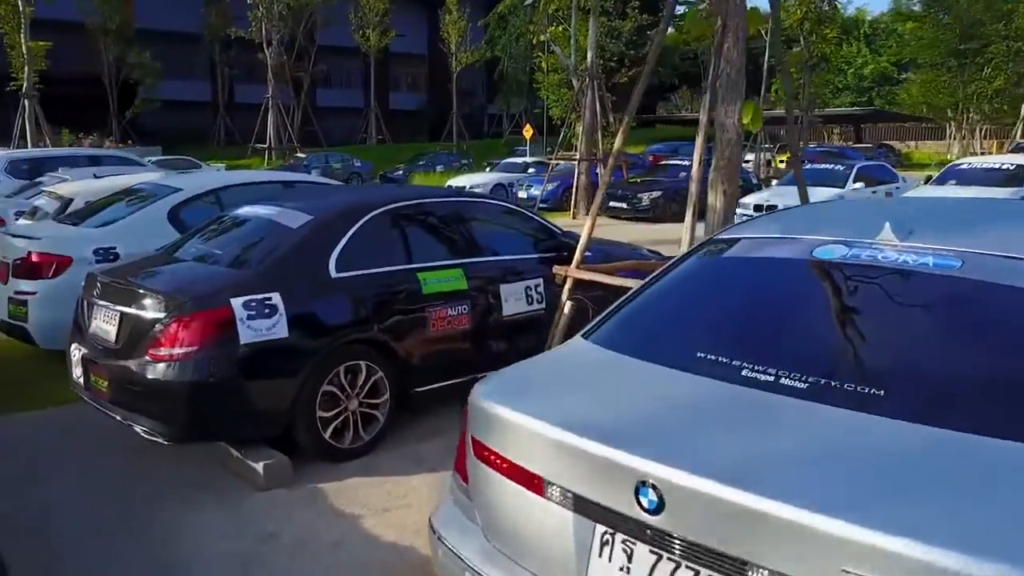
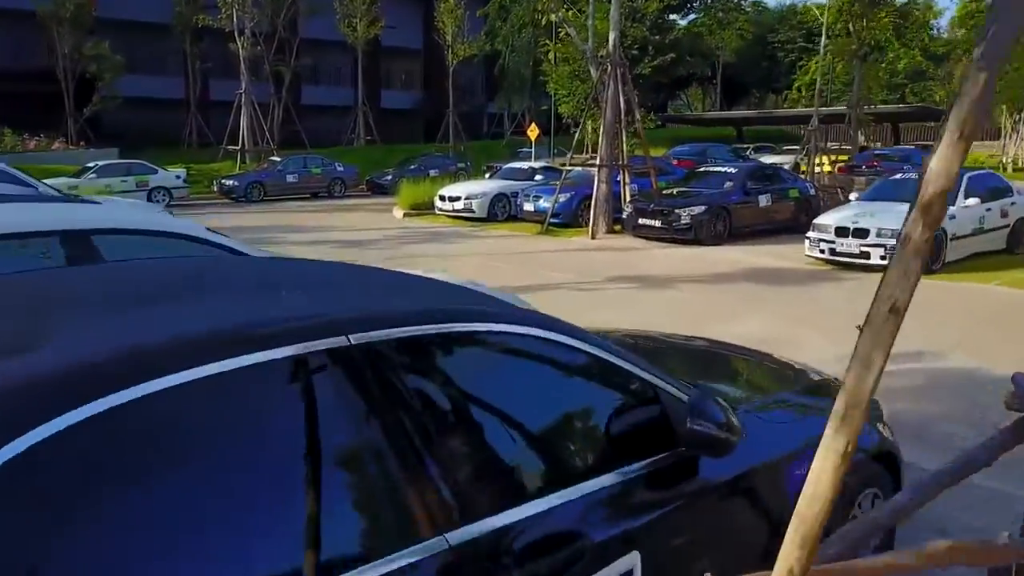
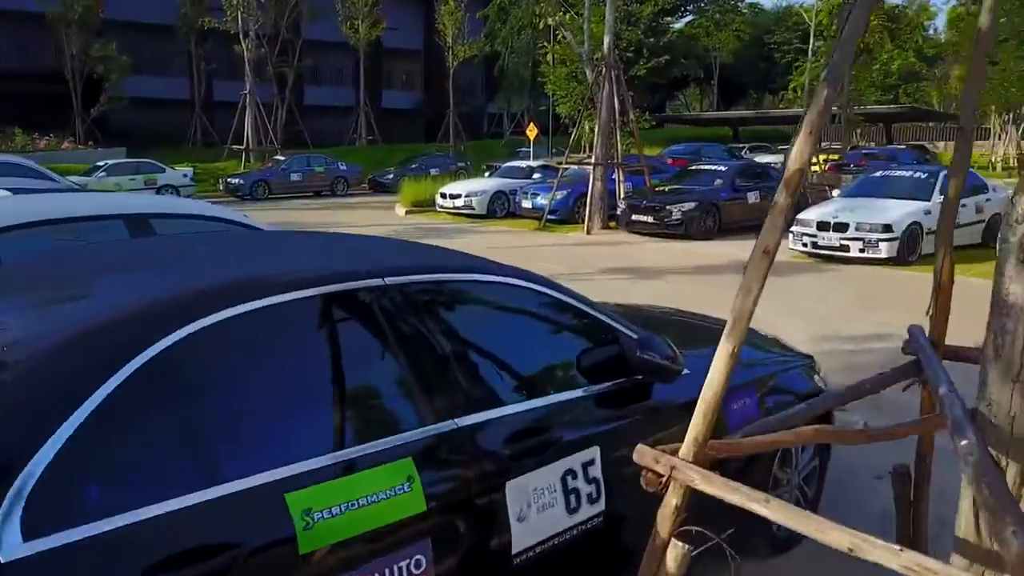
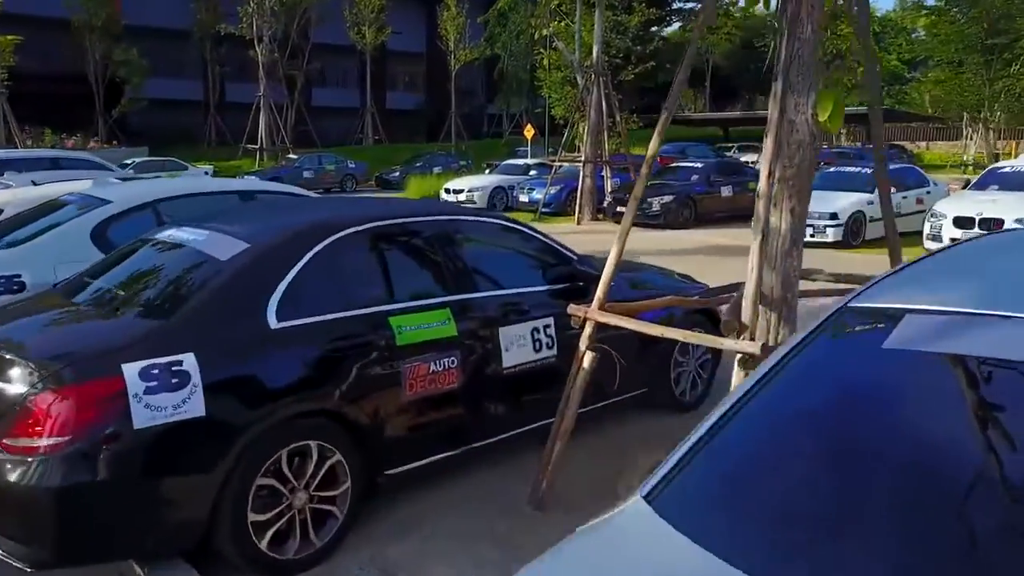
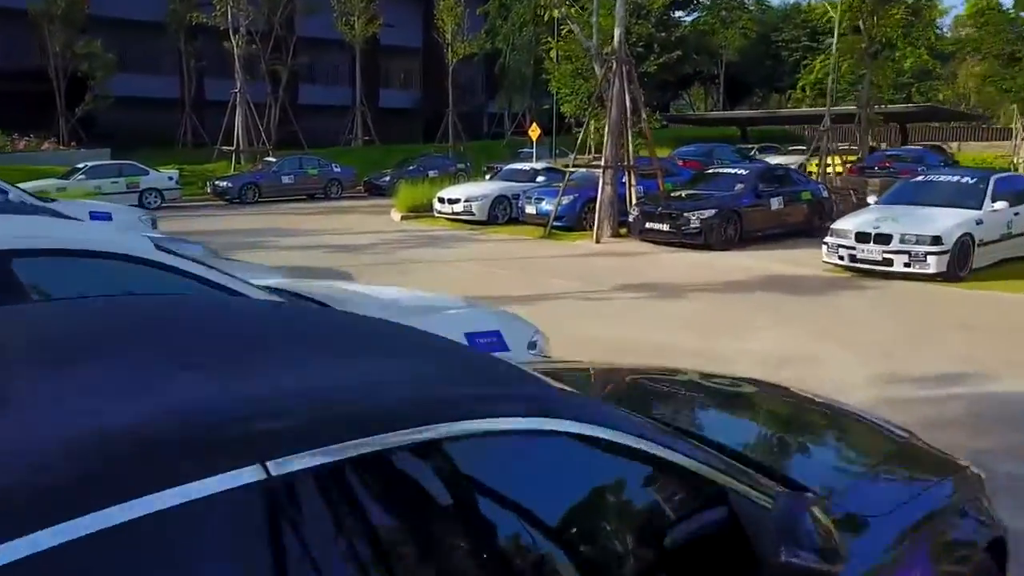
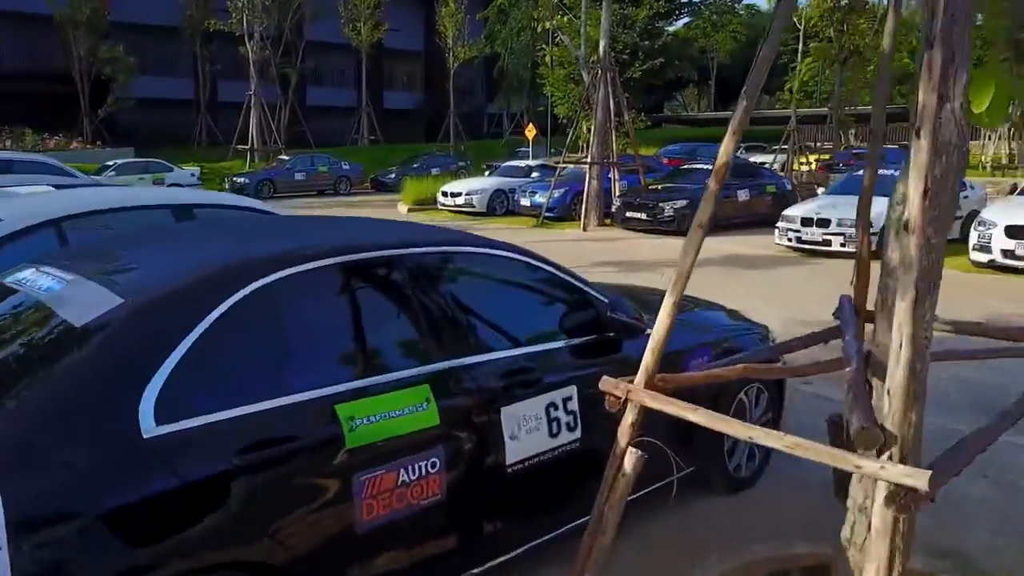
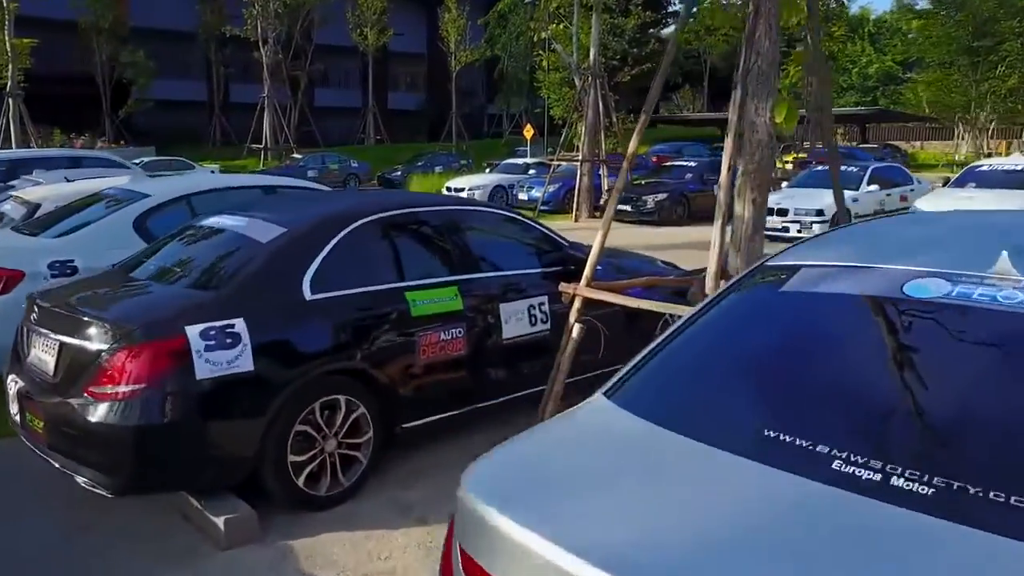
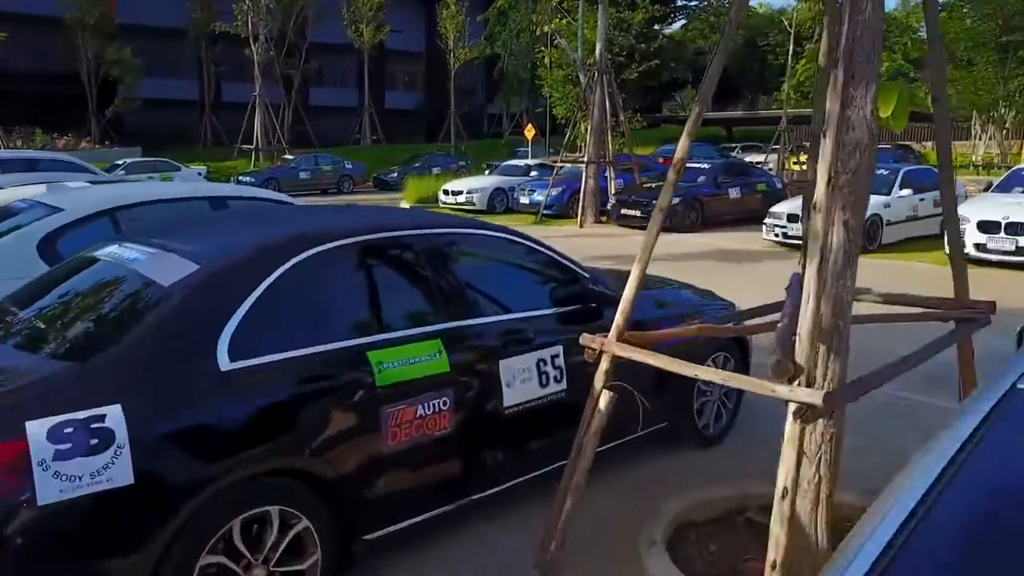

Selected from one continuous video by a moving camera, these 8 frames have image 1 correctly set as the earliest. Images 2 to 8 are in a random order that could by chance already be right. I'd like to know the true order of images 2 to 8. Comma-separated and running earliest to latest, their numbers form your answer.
7, 4, 8, 6, 3, 2, 5
